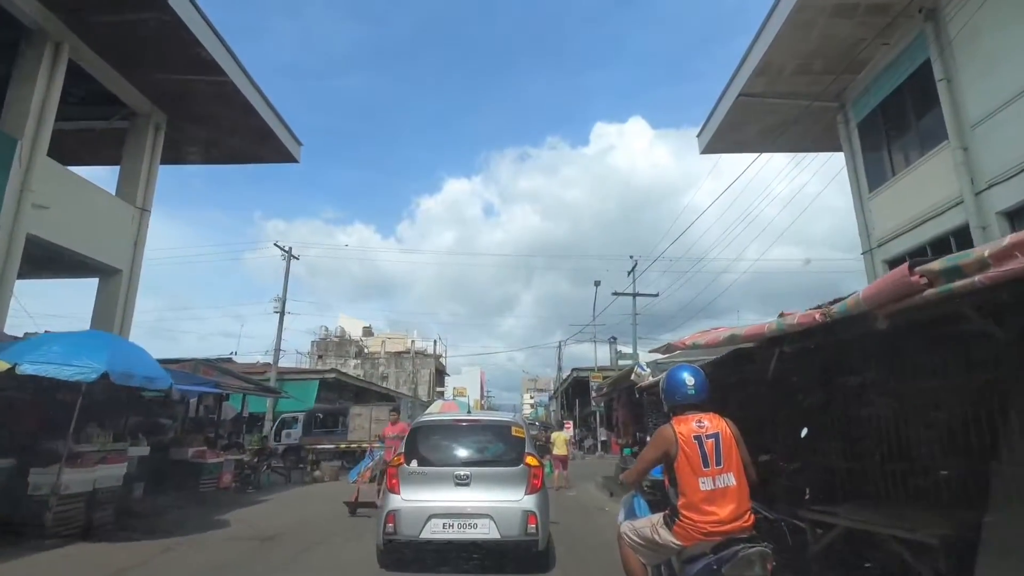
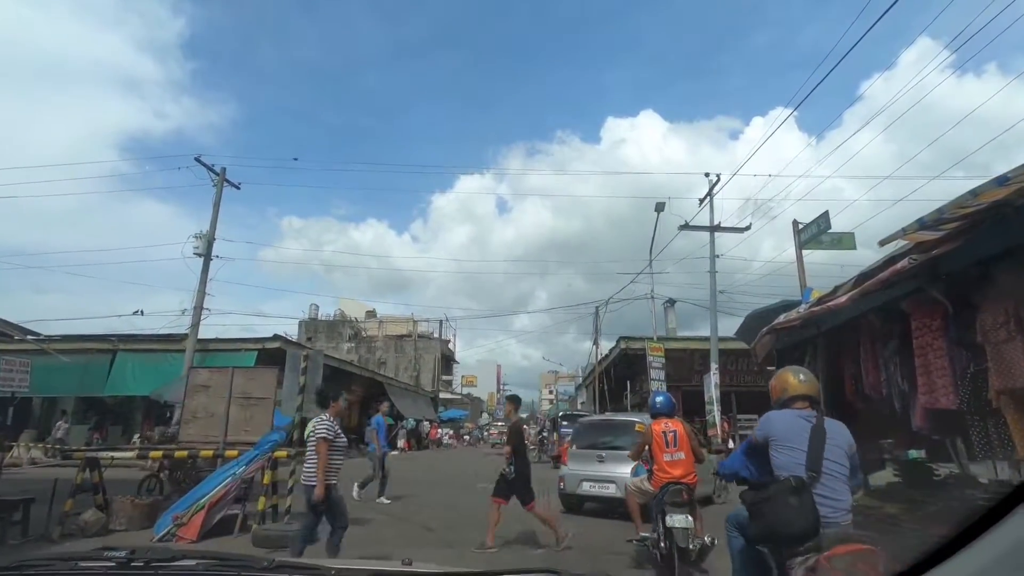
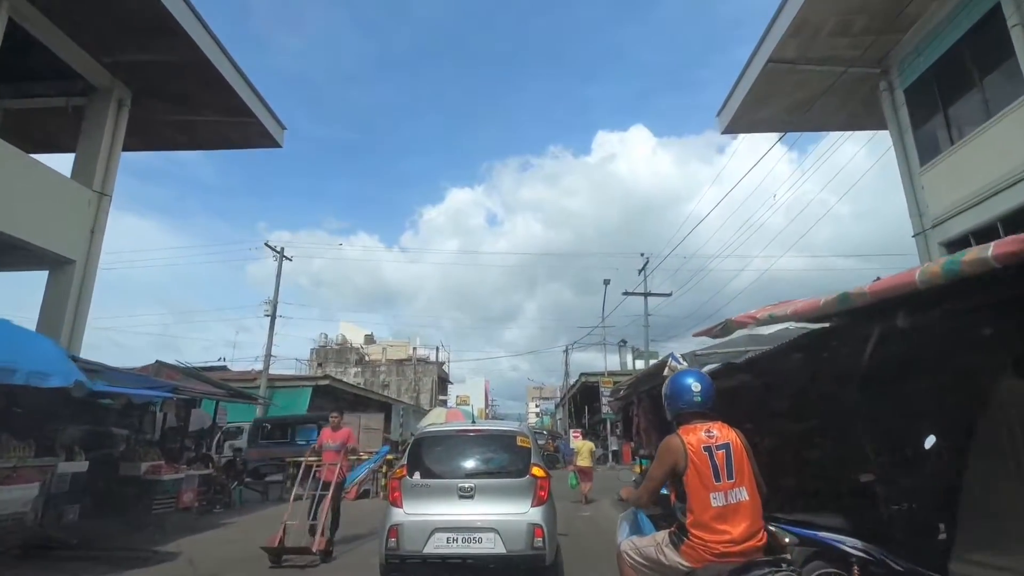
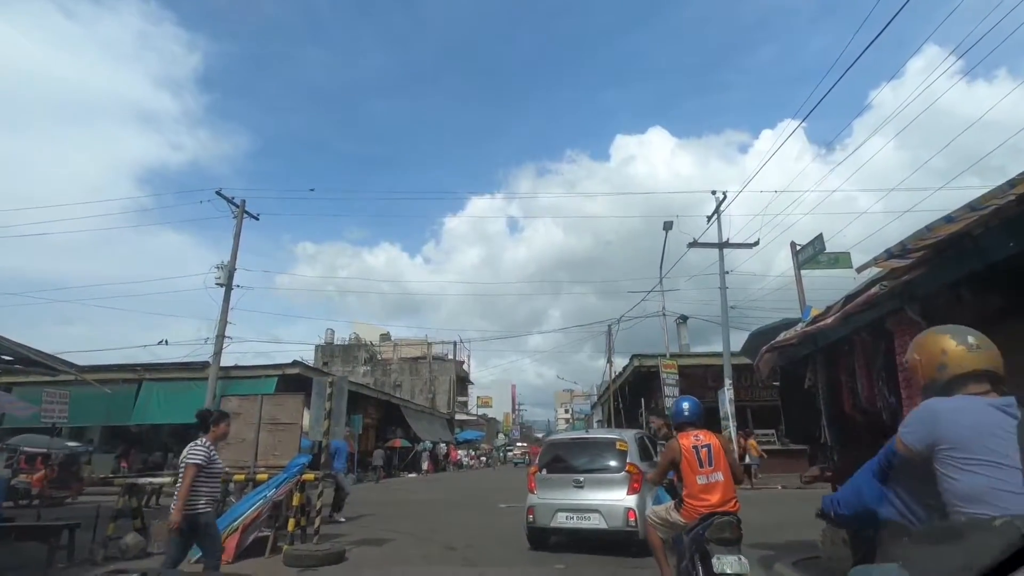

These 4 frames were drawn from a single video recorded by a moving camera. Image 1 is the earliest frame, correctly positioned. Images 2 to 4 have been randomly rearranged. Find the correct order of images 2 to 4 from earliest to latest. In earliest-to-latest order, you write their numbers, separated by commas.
3, 4, 2
